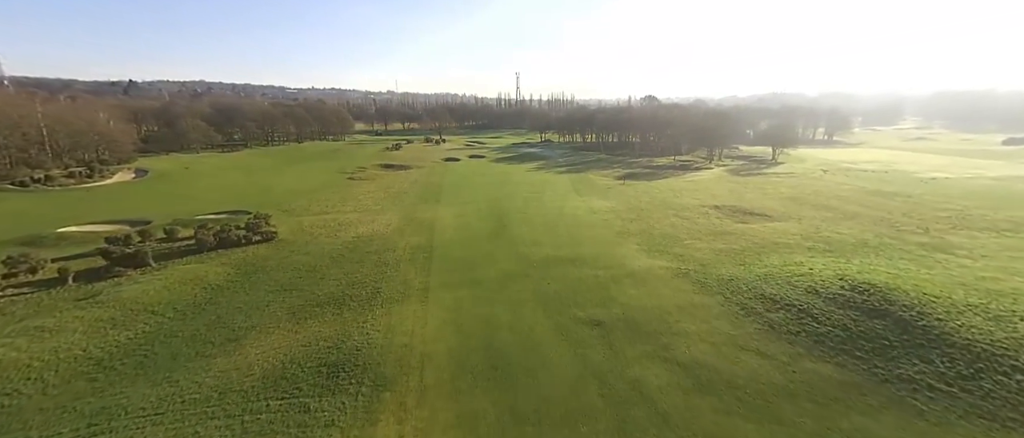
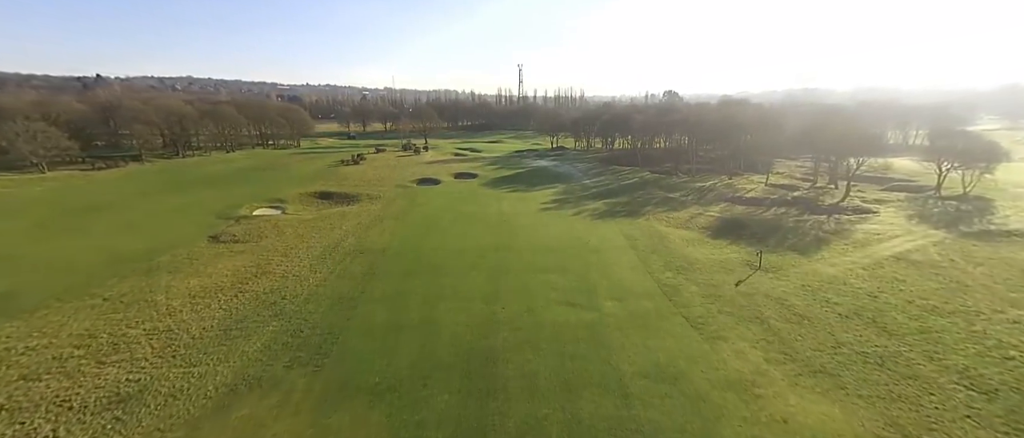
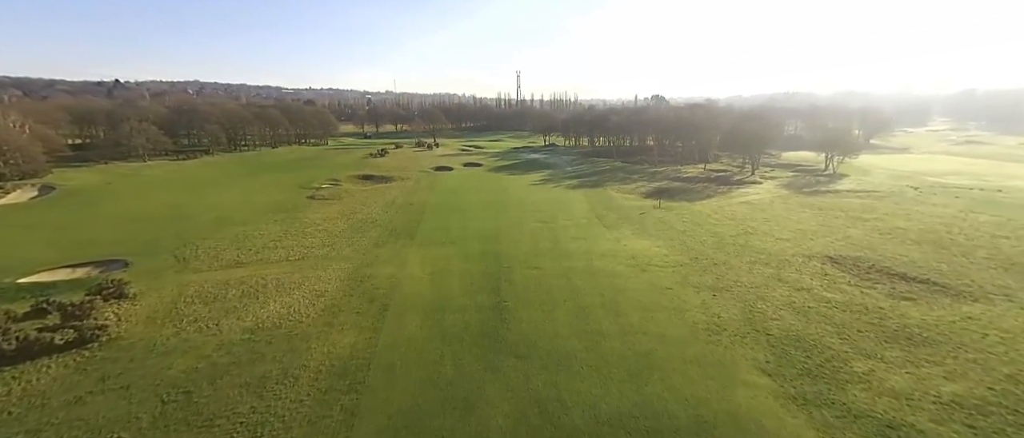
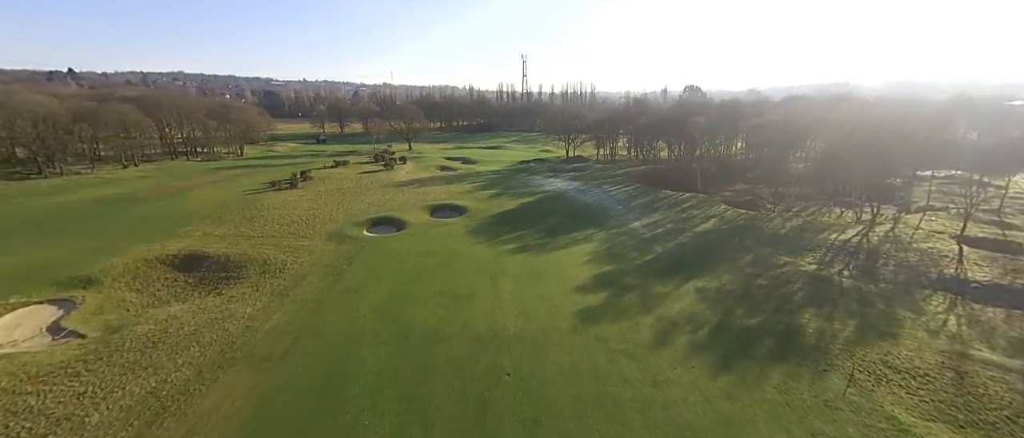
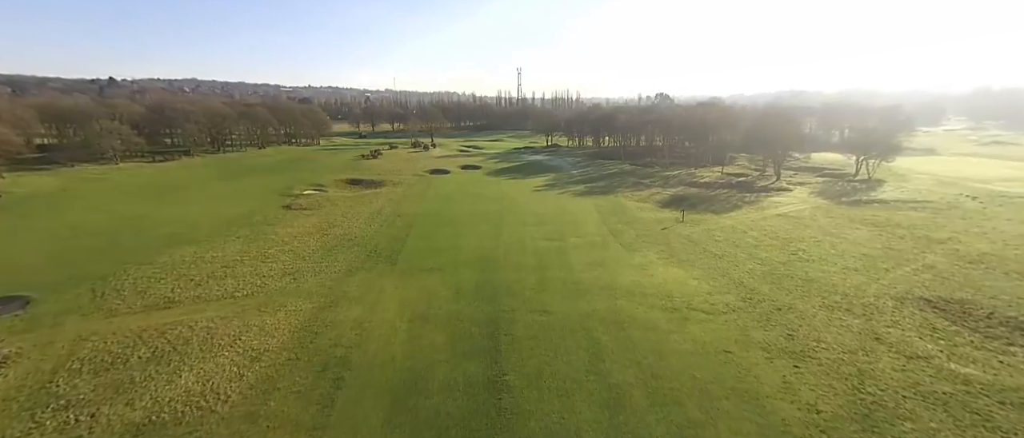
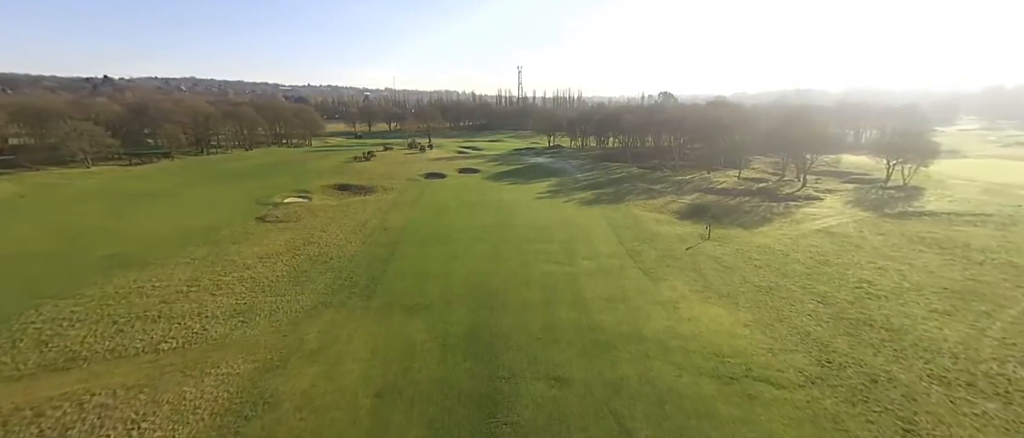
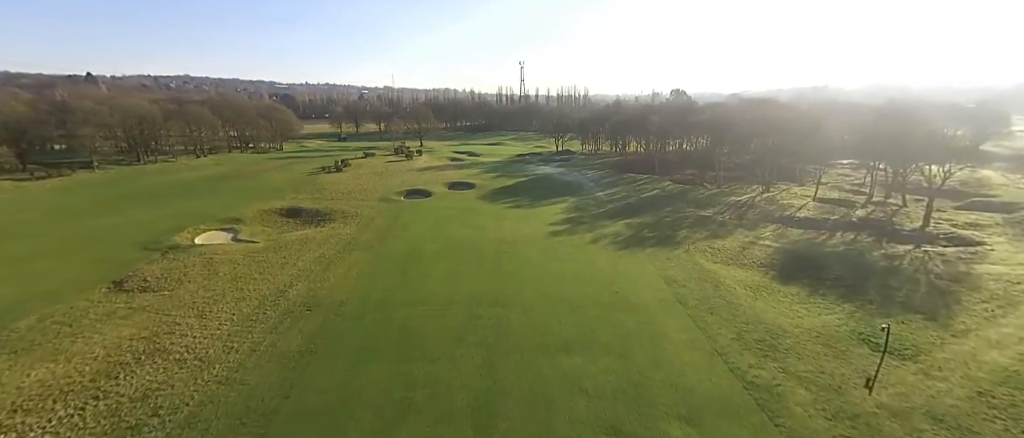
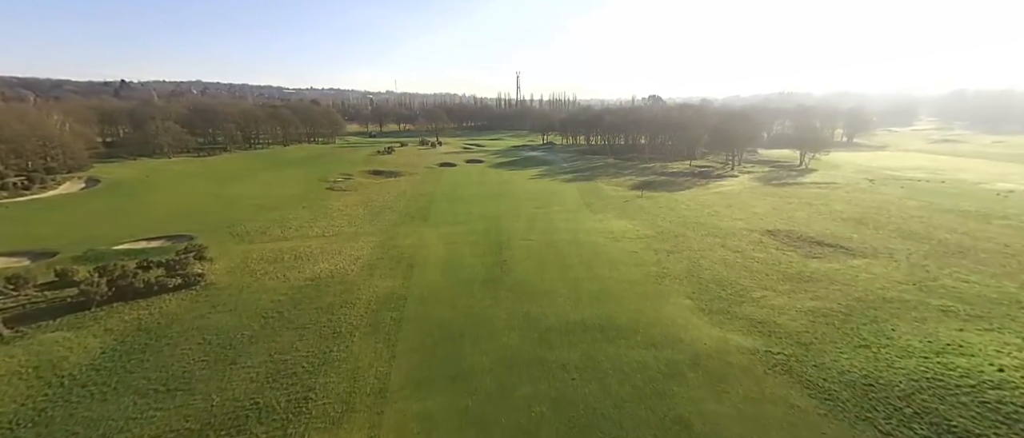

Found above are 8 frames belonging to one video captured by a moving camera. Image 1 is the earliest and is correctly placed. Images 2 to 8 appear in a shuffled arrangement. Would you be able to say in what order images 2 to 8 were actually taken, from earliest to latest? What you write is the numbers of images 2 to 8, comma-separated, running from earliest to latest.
8, 3, 5, 6, 2, 7, 4
